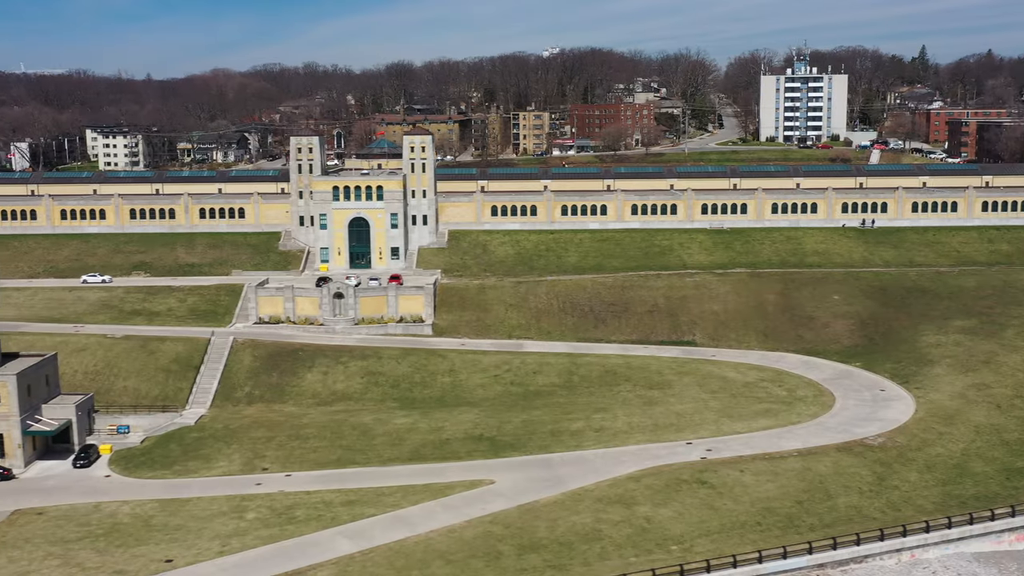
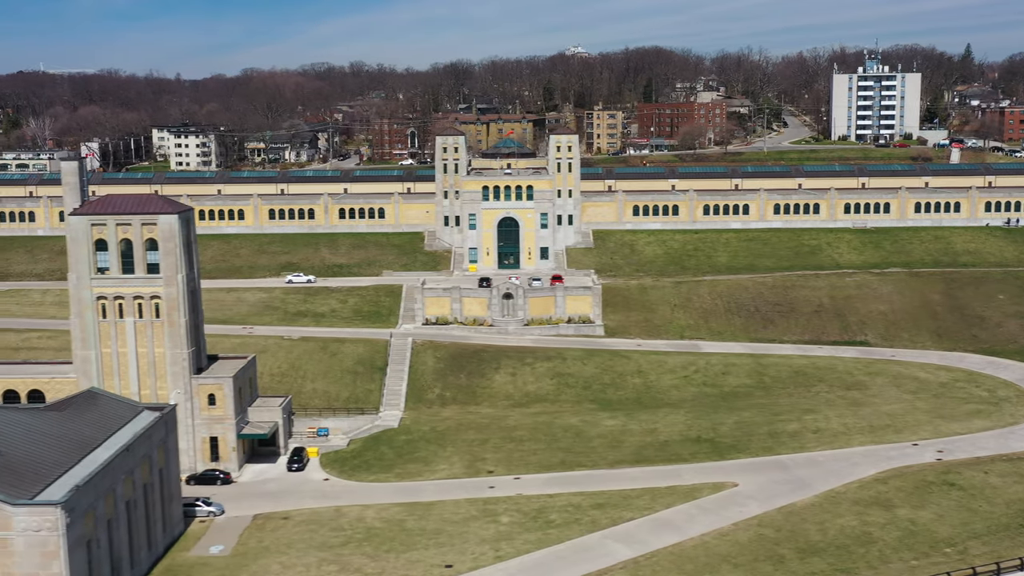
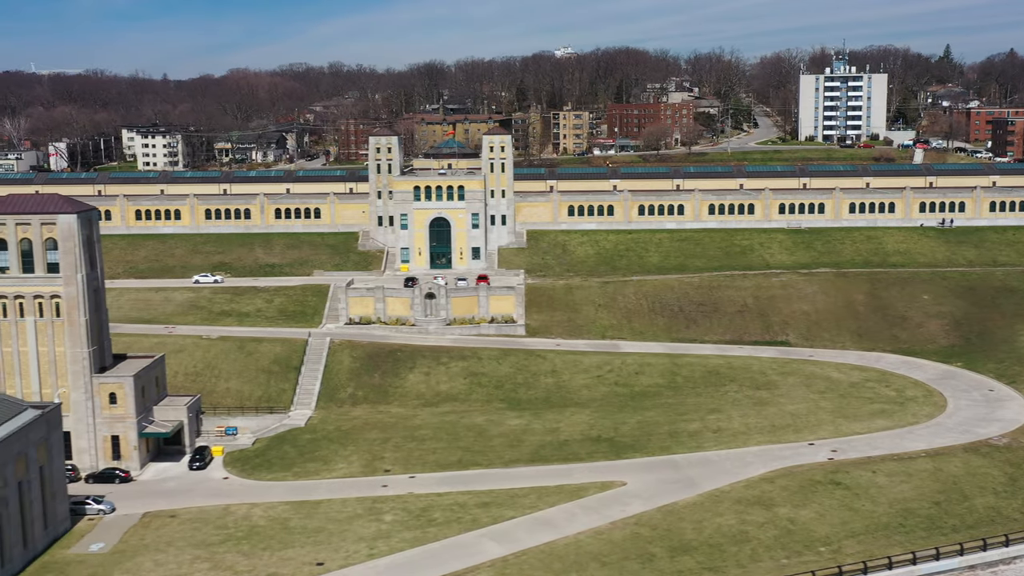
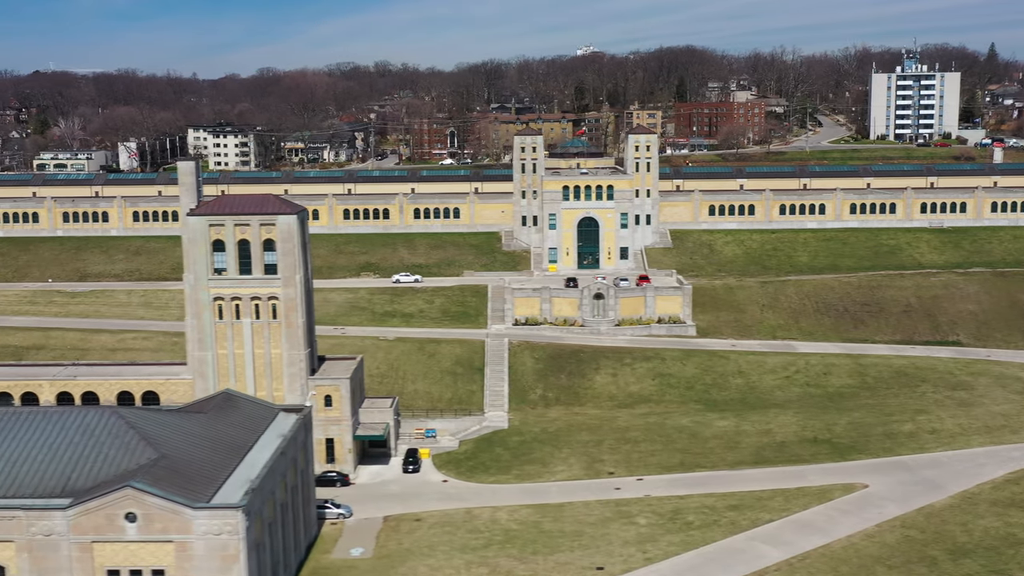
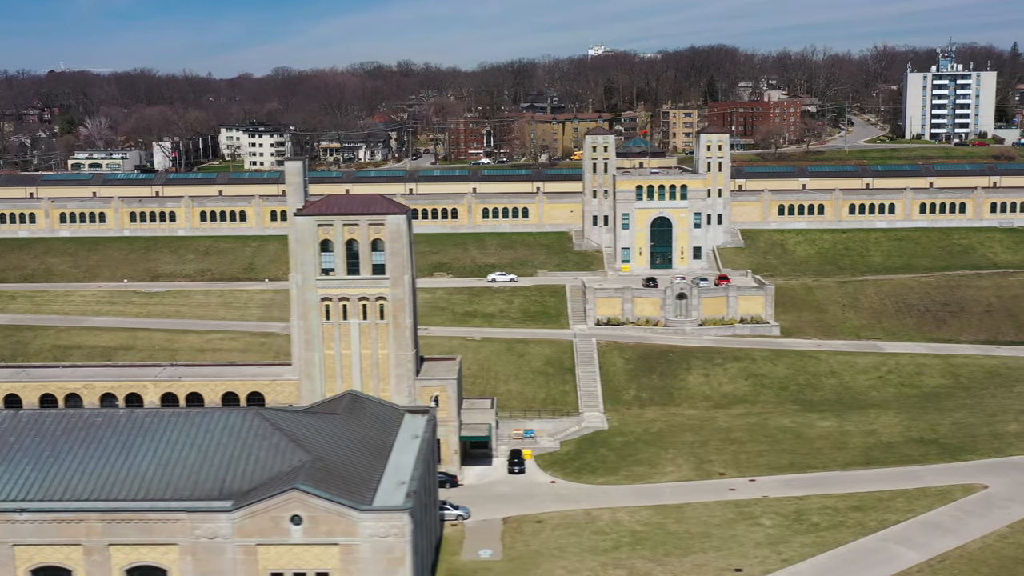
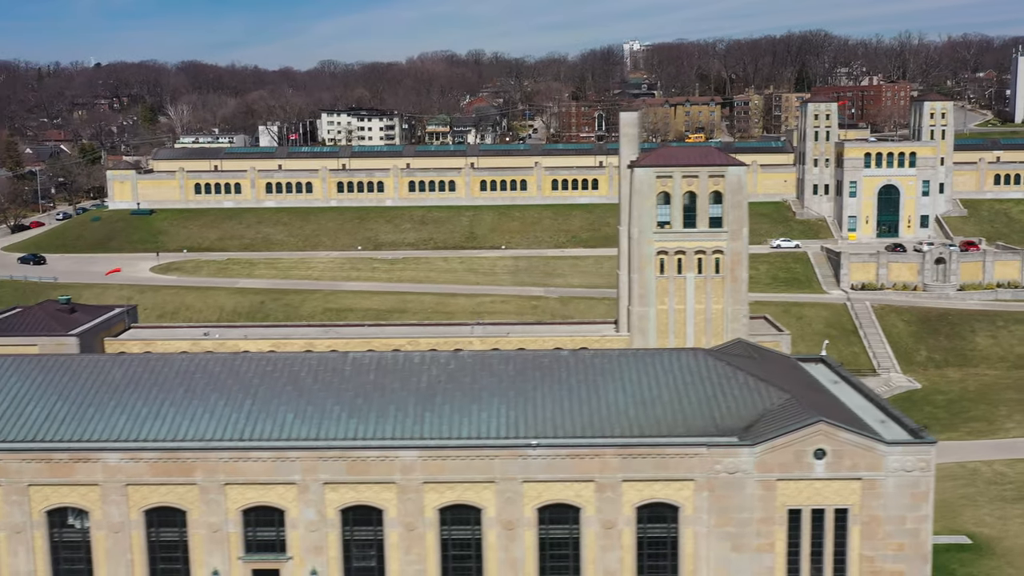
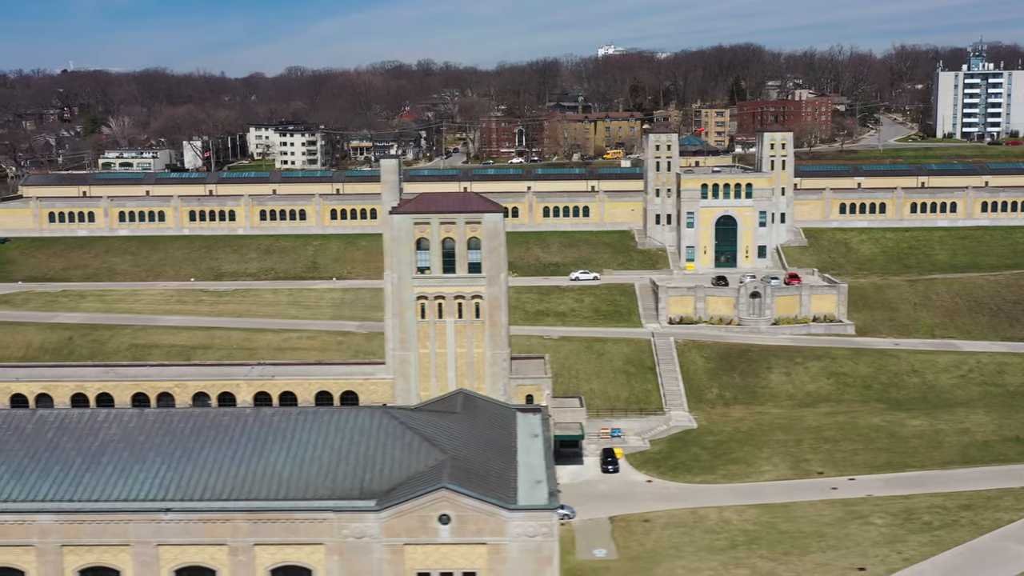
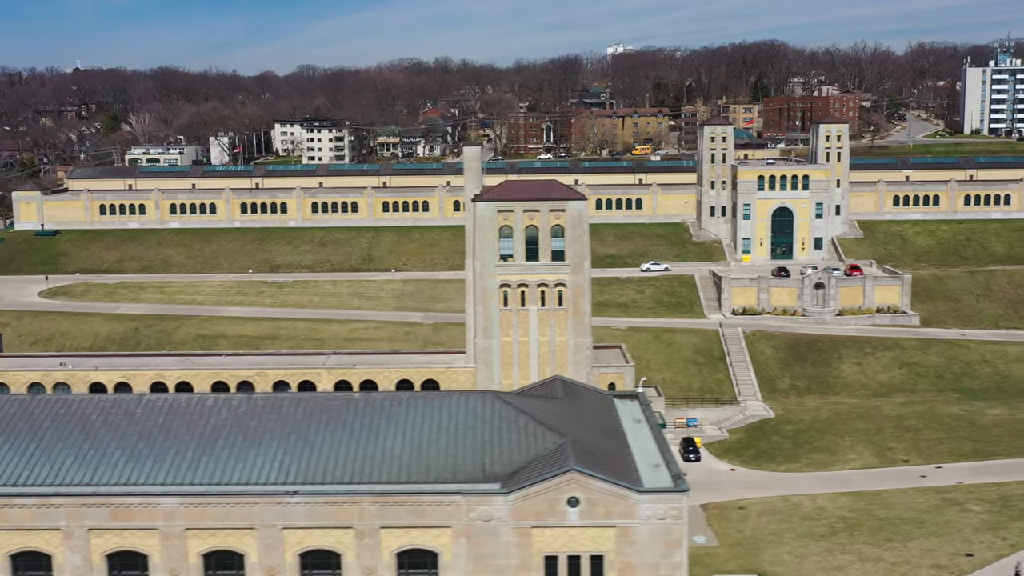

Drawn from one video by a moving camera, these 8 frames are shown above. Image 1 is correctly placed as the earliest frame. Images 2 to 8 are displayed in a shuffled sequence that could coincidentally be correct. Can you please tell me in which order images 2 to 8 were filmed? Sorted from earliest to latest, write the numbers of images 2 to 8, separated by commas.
3, 2, 4, 5, 7, 8, 6
